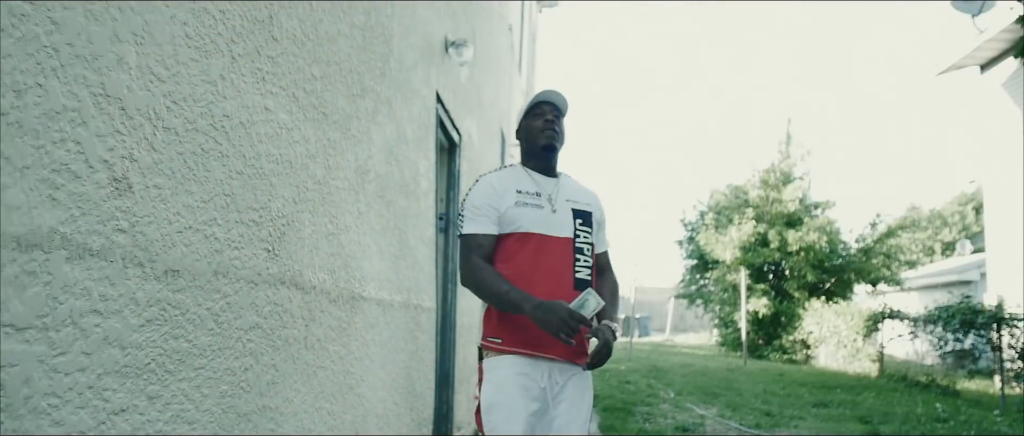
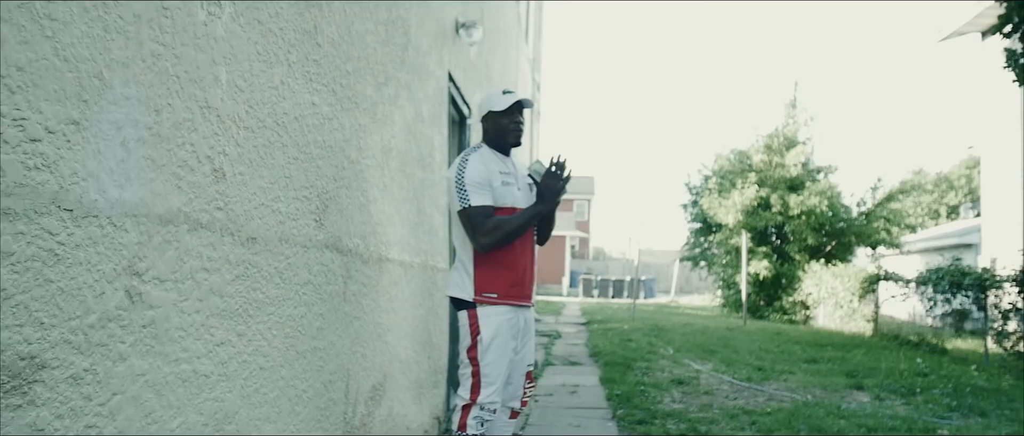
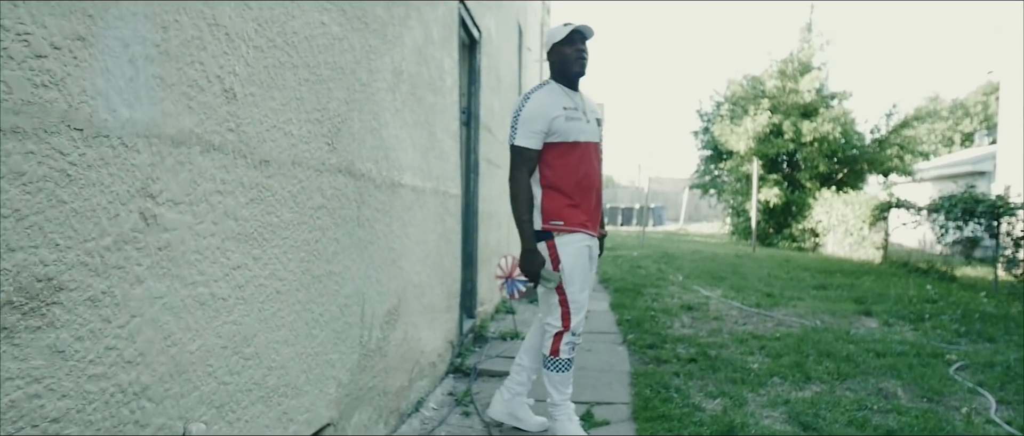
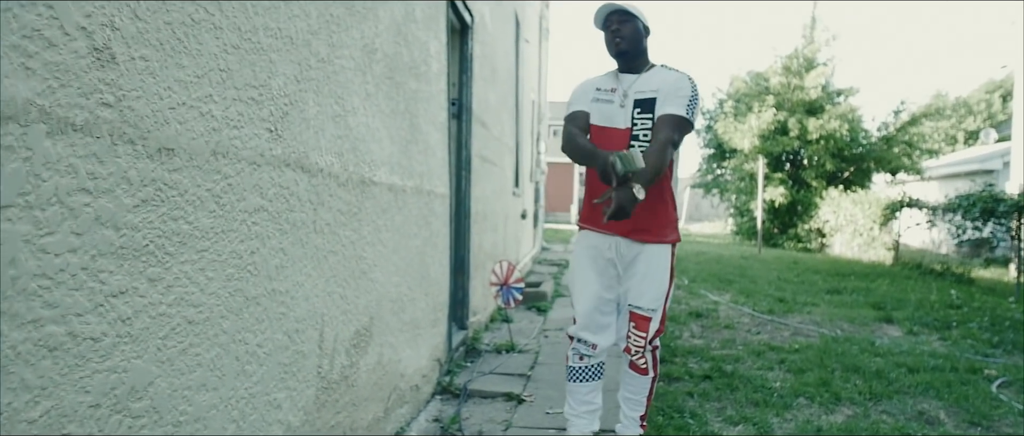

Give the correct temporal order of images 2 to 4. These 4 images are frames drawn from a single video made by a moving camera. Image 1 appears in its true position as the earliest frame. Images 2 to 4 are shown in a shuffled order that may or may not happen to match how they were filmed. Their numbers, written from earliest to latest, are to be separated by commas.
2, 3, 4
